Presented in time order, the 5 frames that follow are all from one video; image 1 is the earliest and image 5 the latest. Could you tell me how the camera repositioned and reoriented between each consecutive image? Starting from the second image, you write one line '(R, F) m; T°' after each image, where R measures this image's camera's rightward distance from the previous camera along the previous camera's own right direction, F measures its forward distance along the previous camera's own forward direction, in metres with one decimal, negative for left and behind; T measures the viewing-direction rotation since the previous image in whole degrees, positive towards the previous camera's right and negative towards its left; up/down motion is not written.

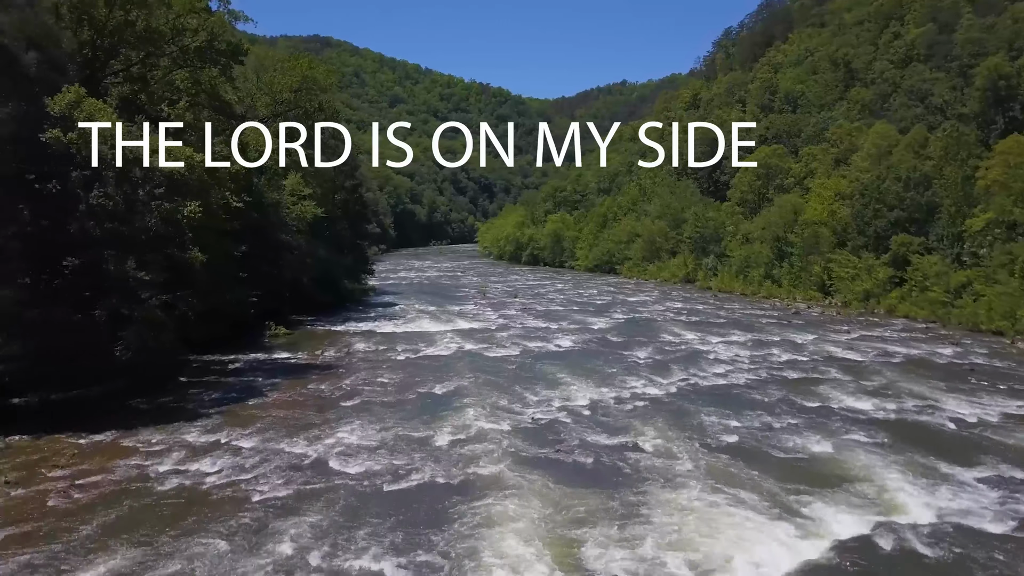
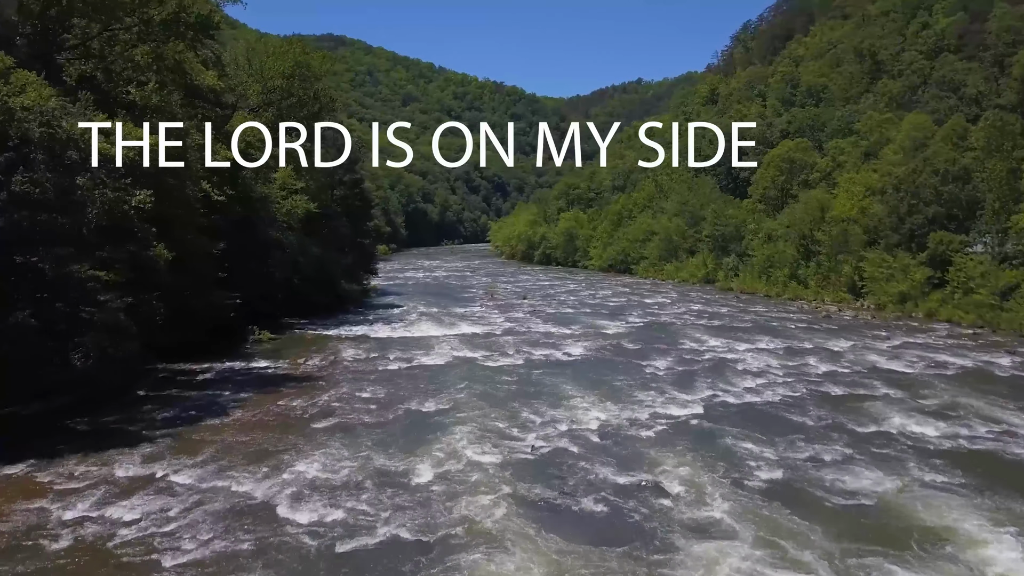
(+0.3, +2.5) m; -1°
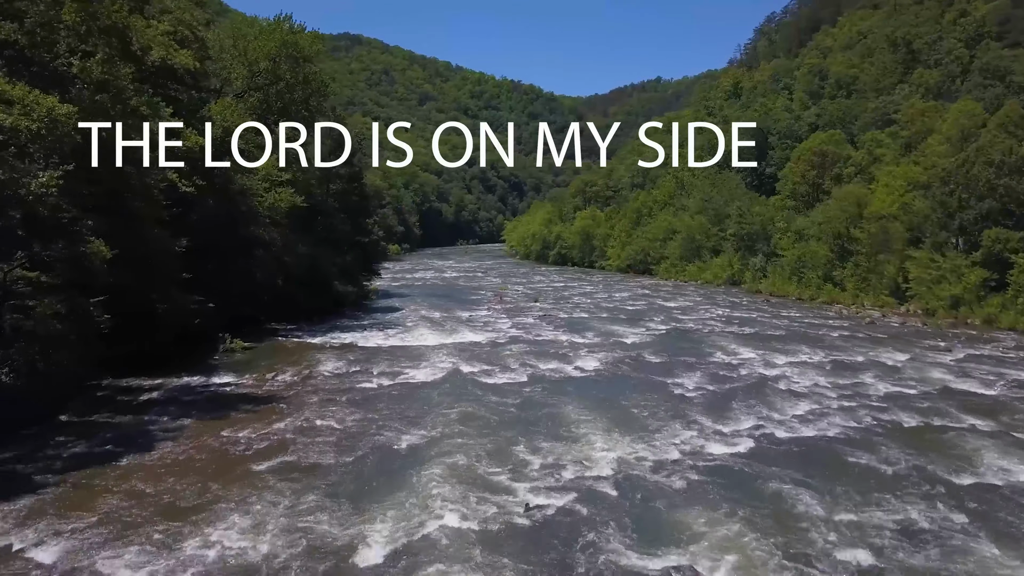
(+0.4, +3.2) m; -1°
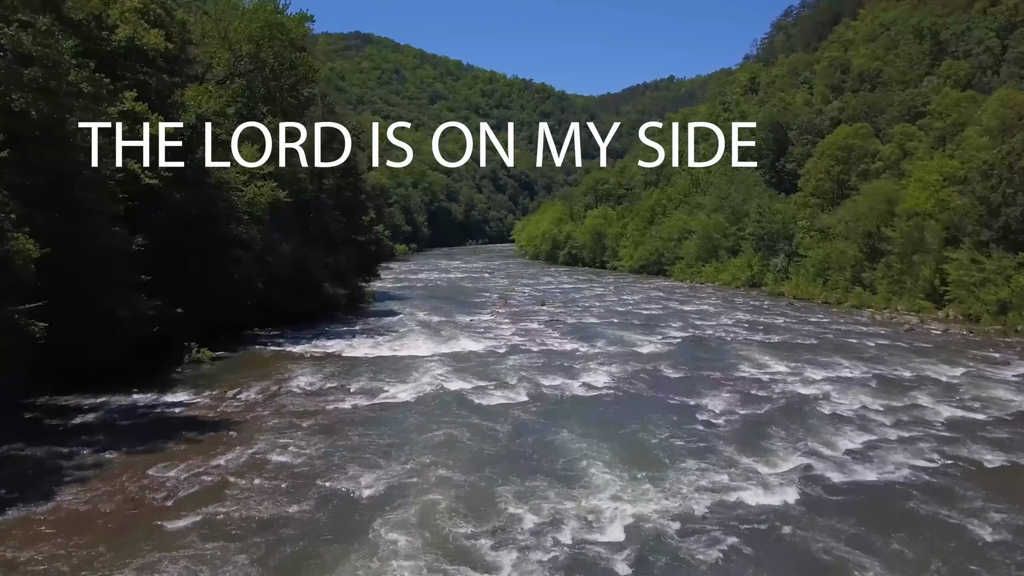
(+0.3, +2.6) m; -1°
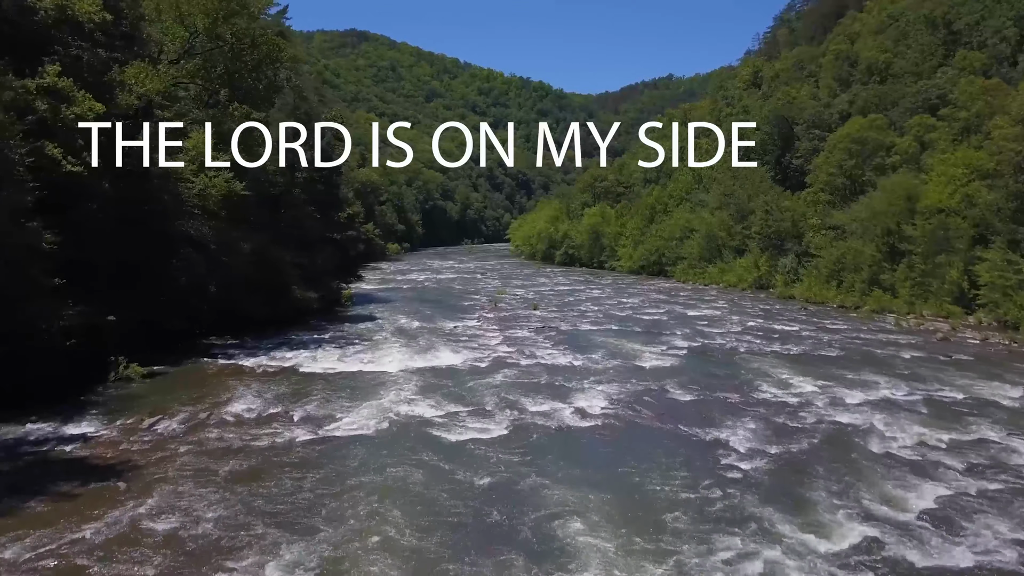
(+0.4, +3.0) m; 0°
